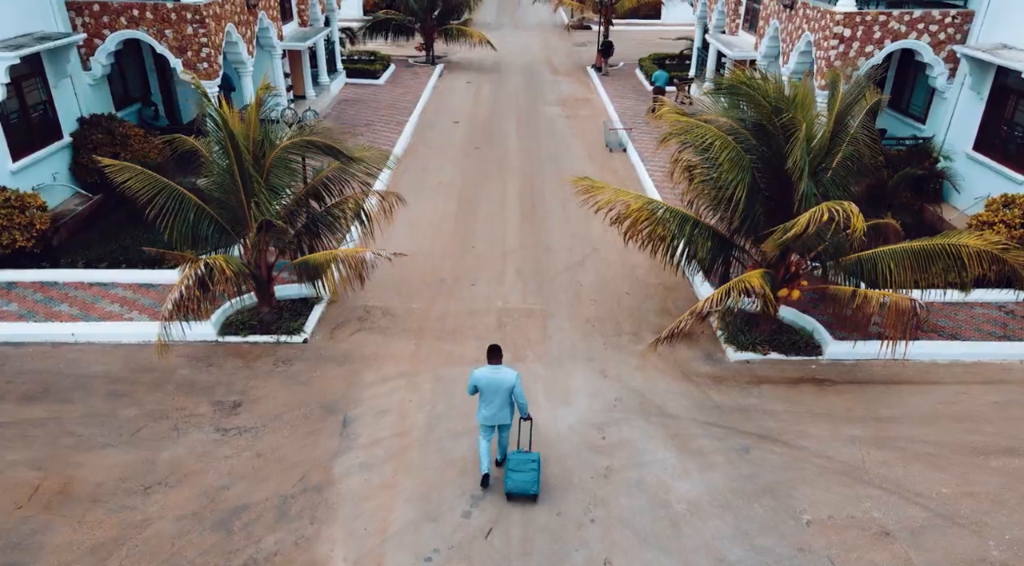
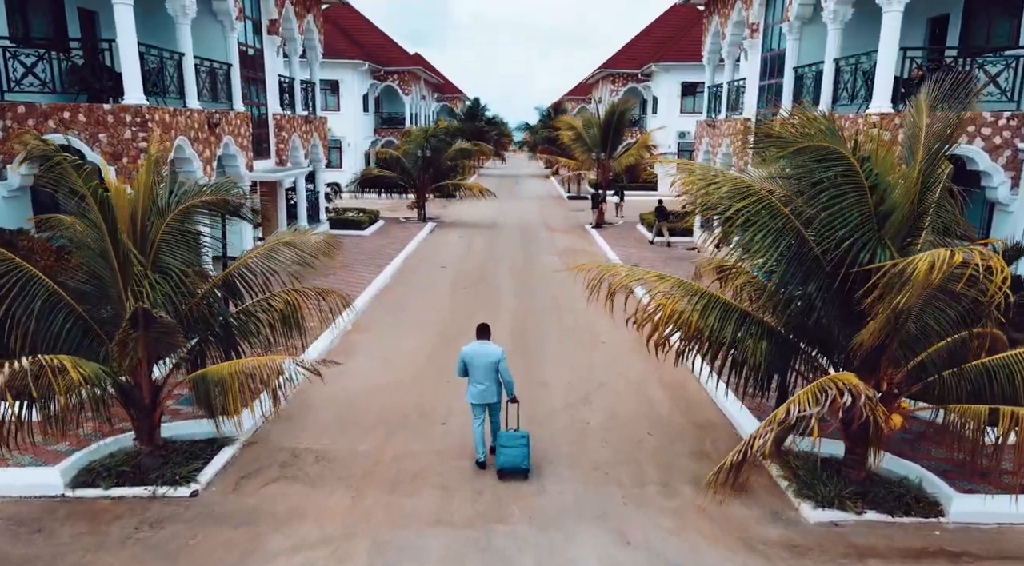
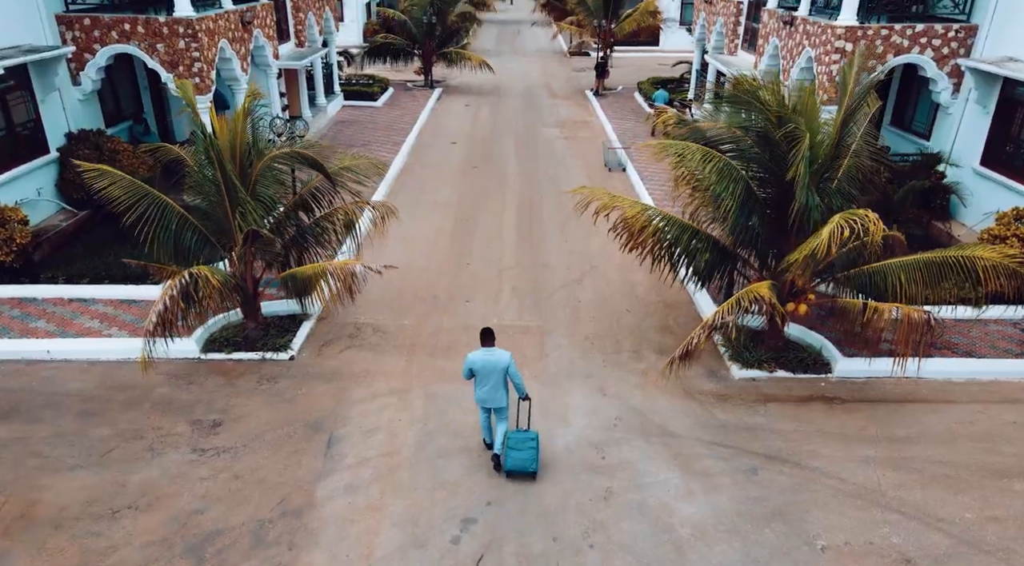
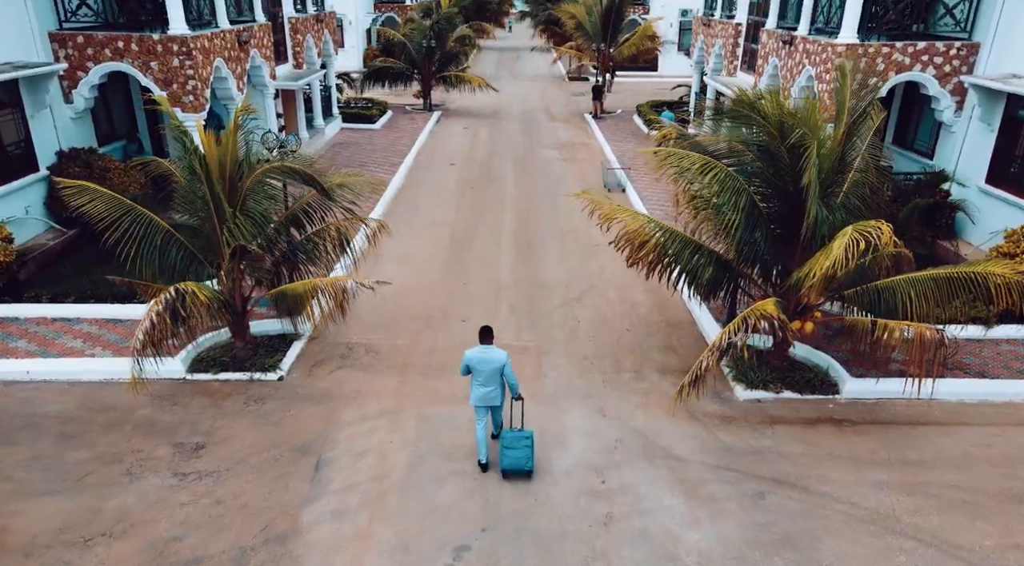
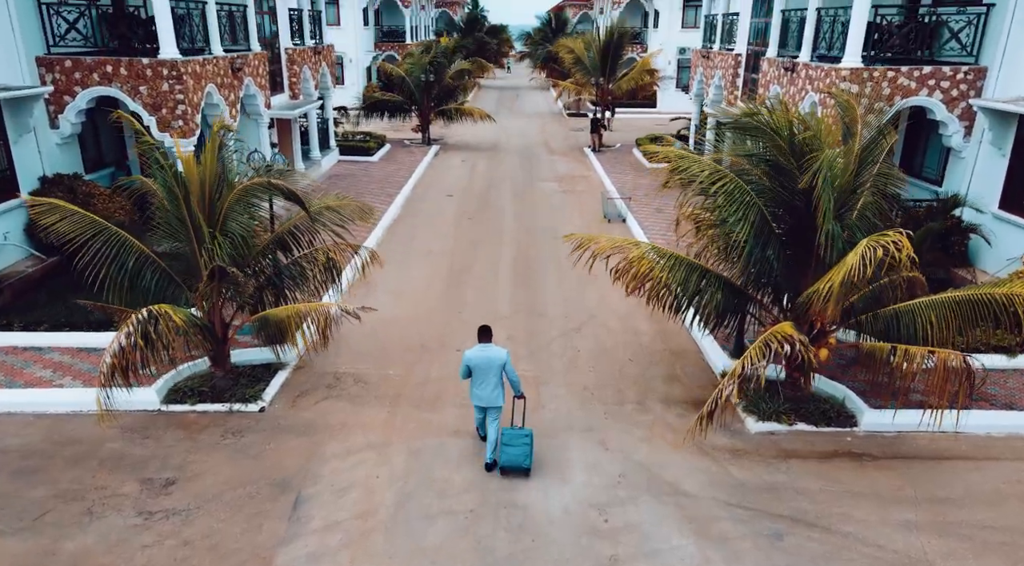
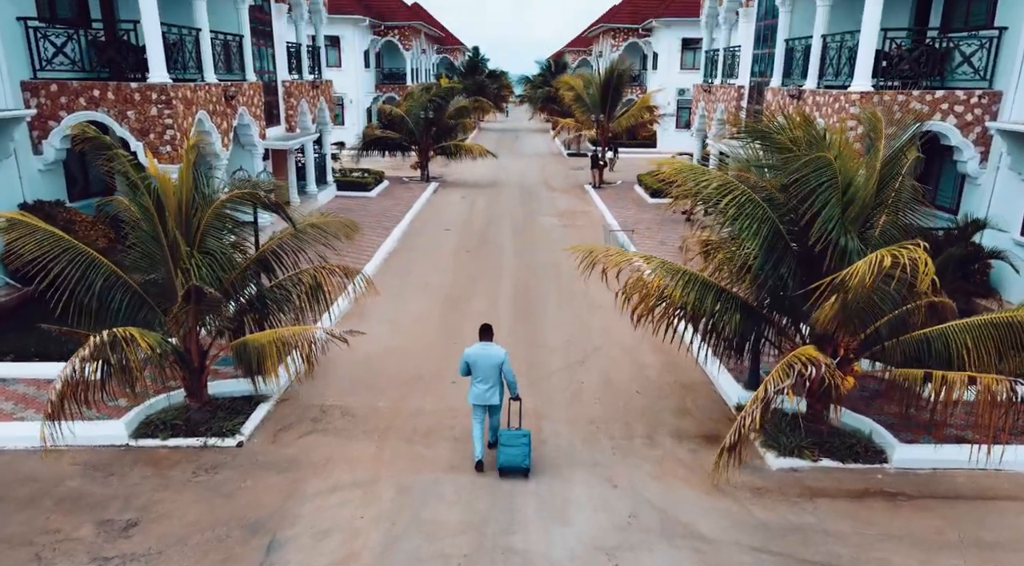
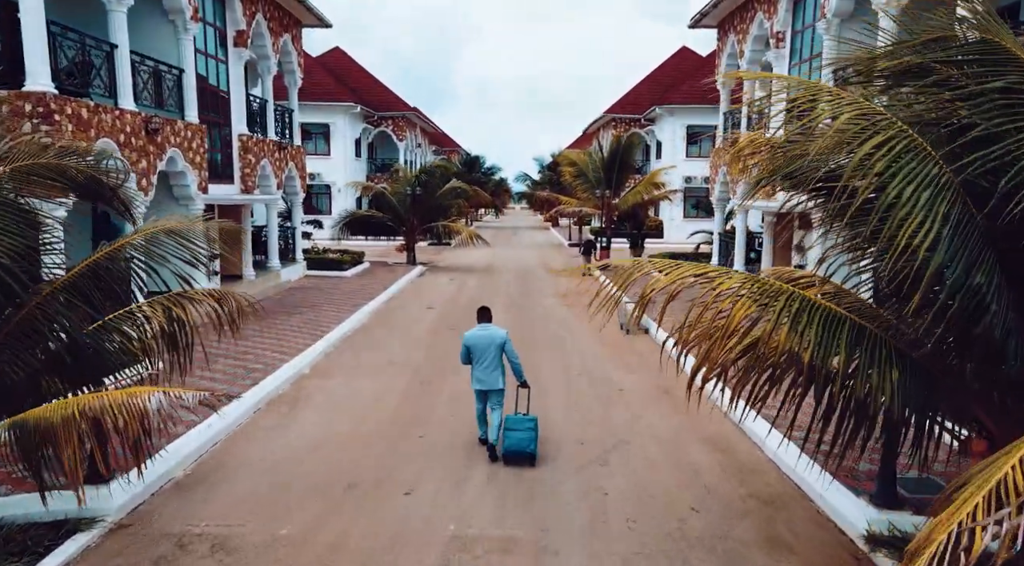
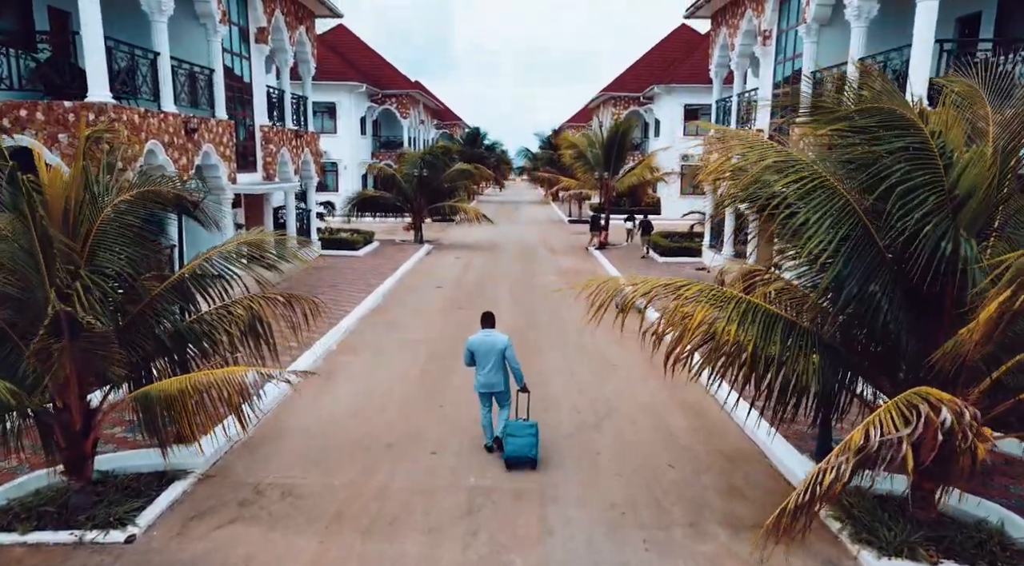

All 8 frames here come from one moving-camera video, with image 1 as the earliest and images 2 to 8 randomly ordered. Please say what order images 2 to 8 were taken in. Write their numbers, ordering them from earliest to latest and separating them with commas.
3, 4, 5, 6, 2, 8, 7
